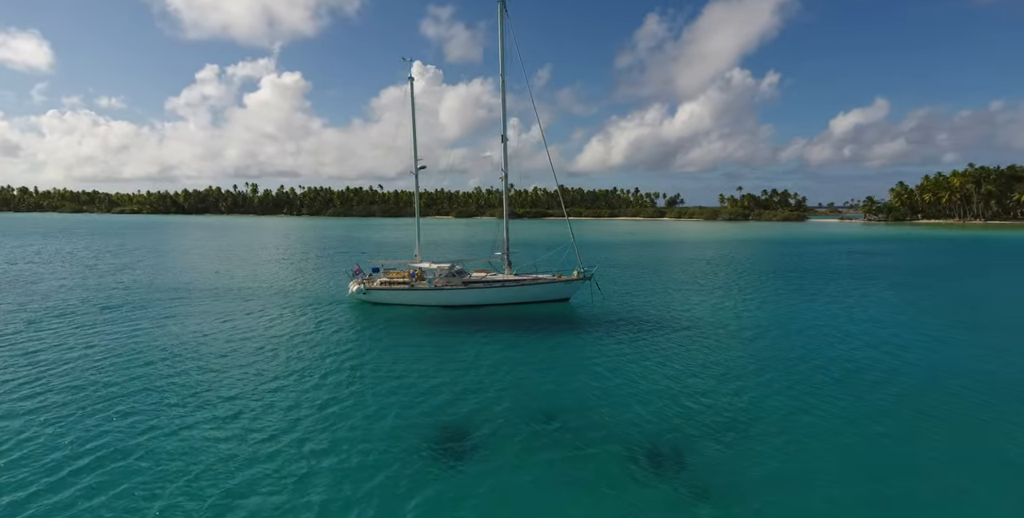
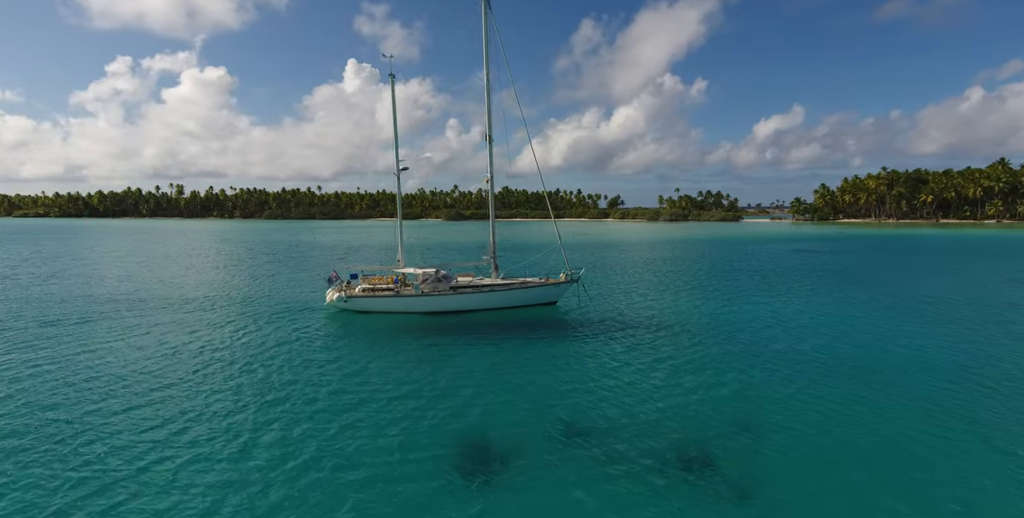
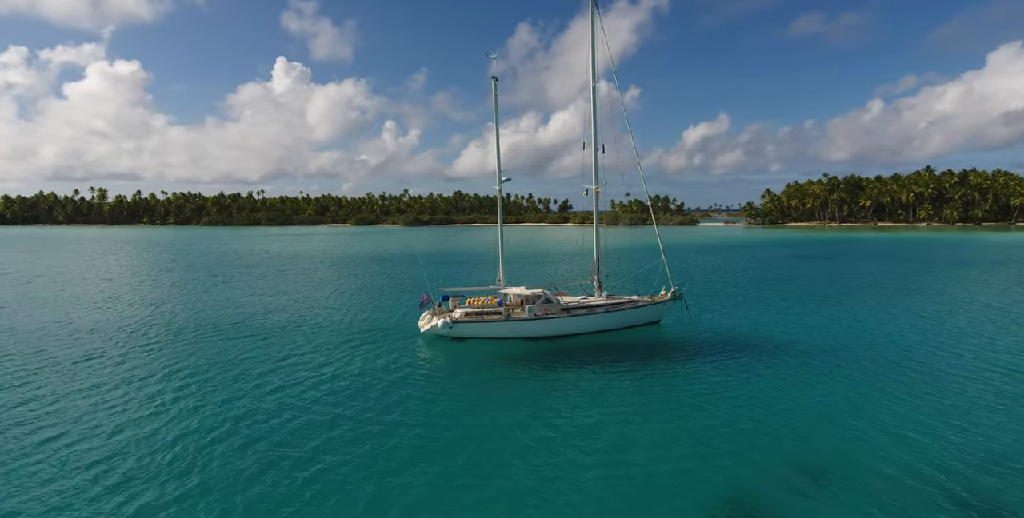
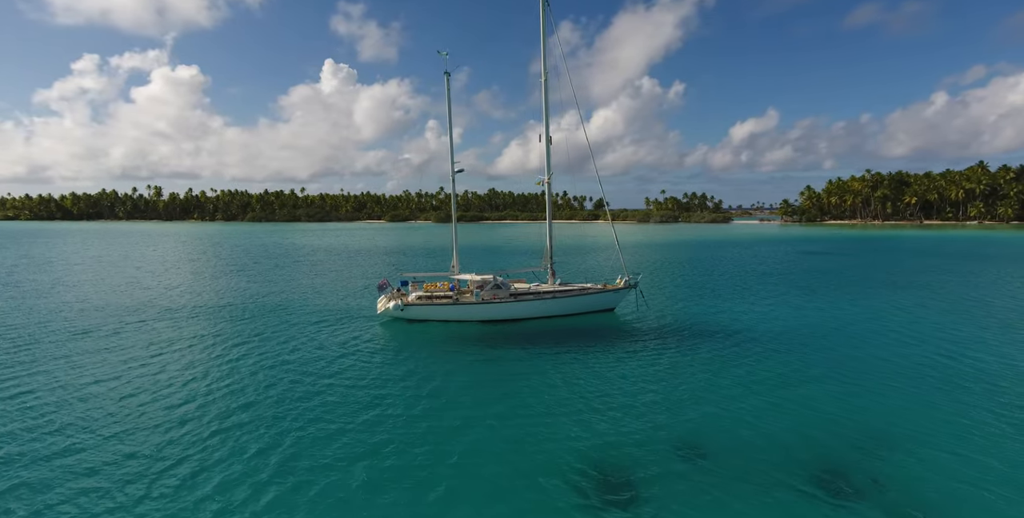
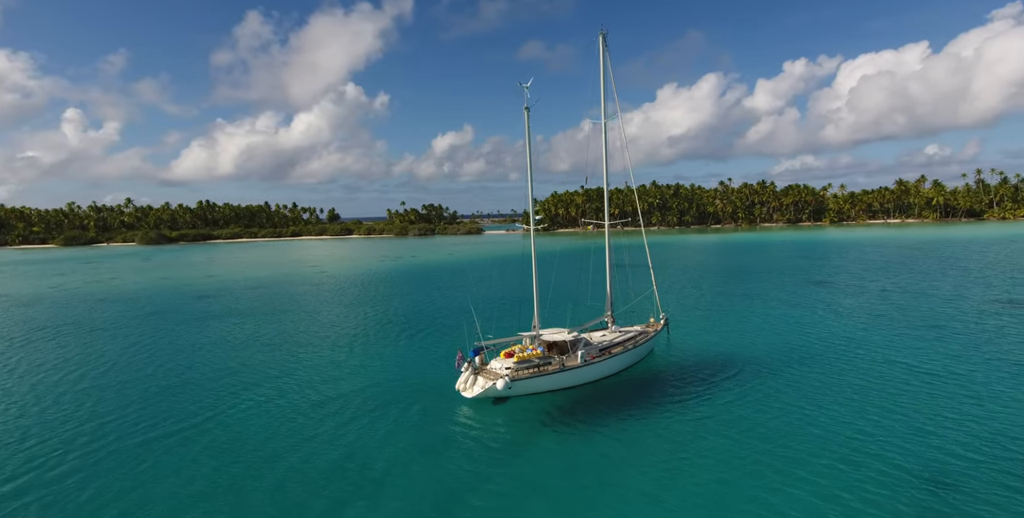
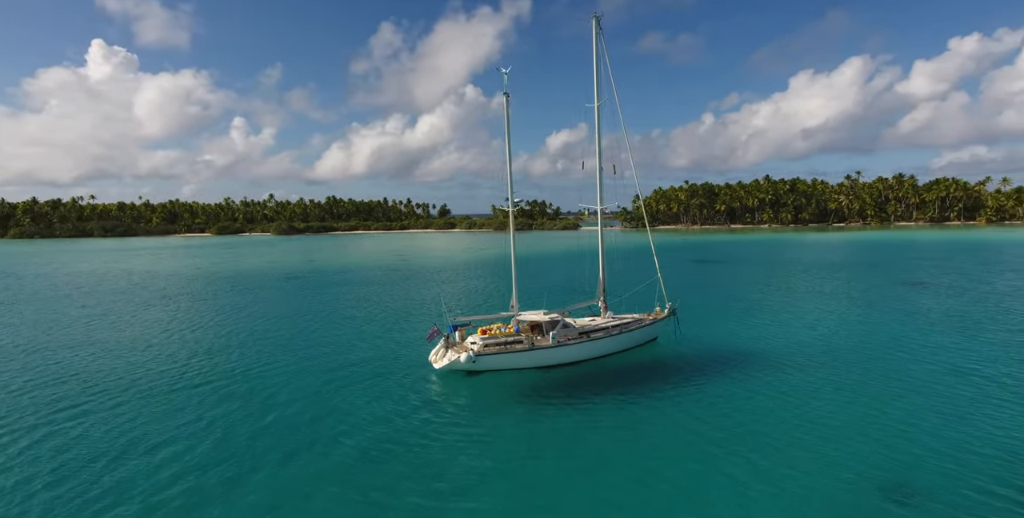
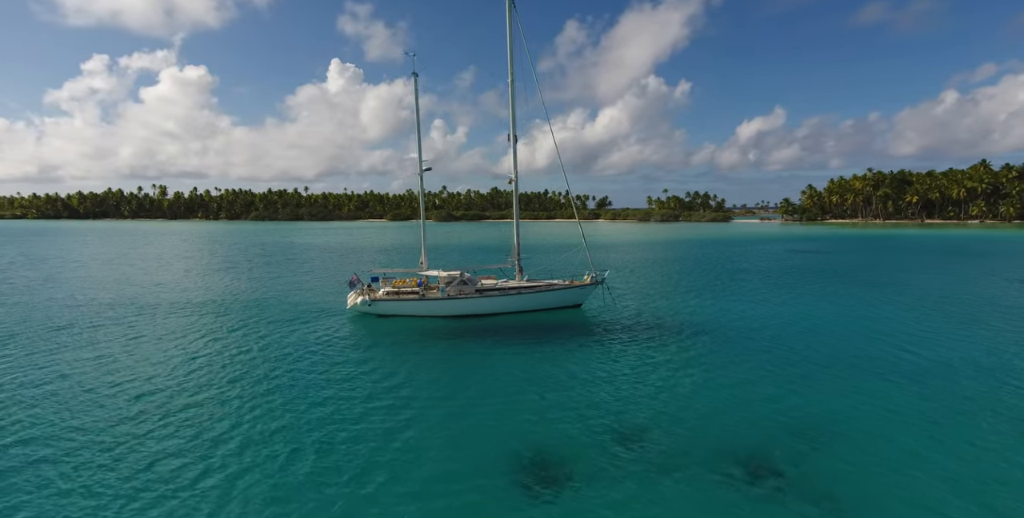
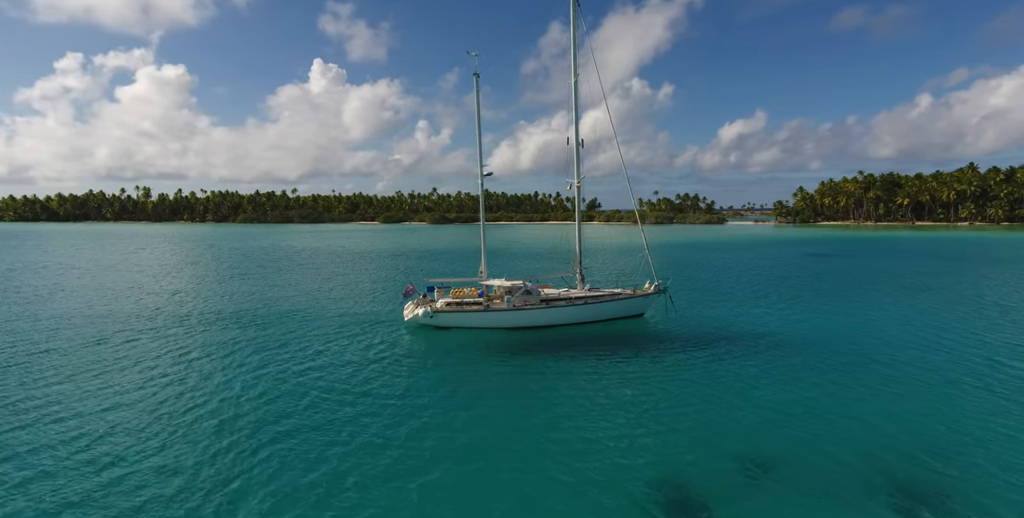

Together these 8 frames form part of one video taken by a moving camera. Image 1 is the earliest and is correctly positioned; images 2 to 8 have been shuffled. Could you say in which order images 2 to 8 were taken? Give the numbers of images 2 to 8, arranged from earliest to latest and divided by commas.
2, 7, 4, 8, 3, 6, 5
